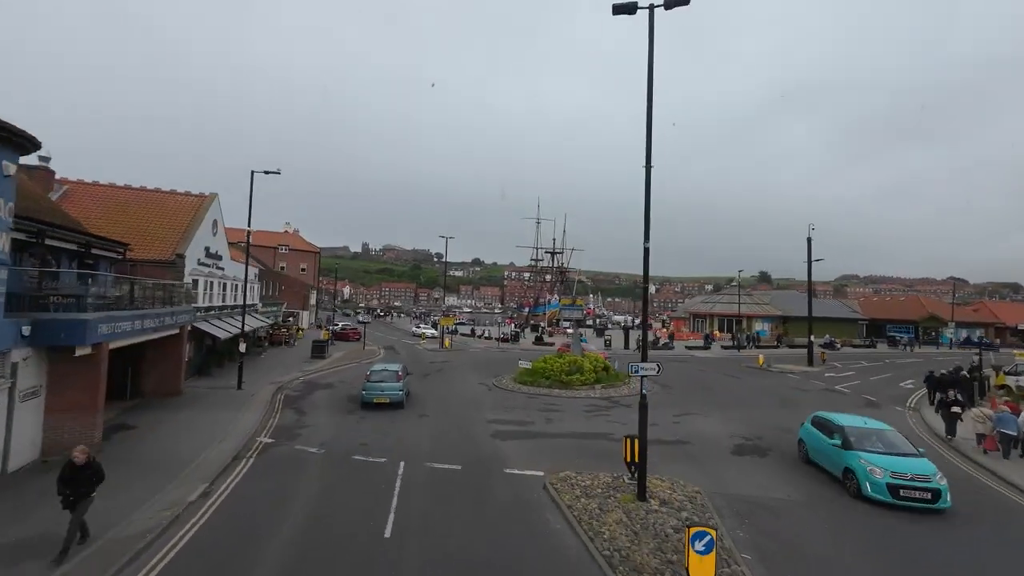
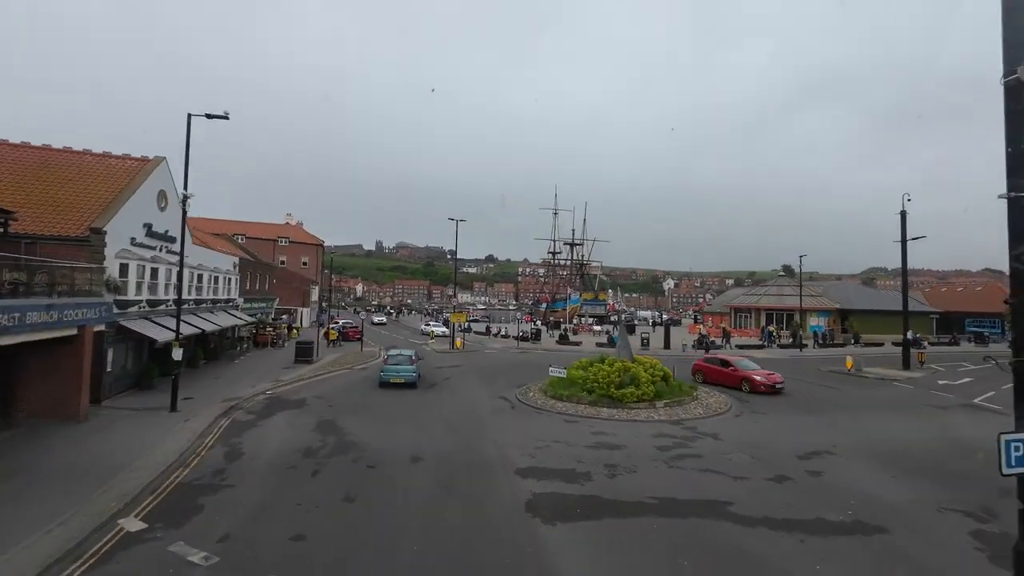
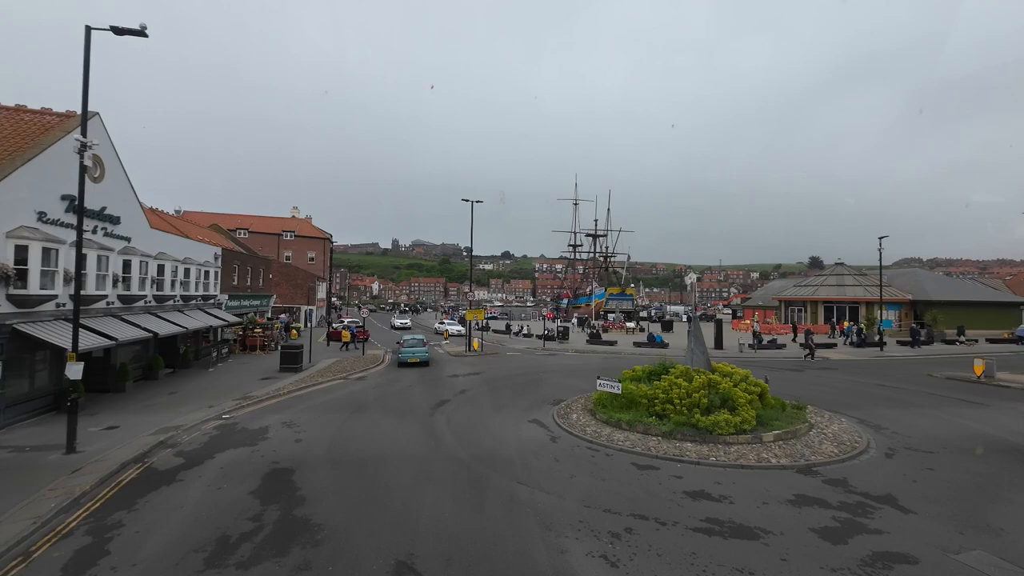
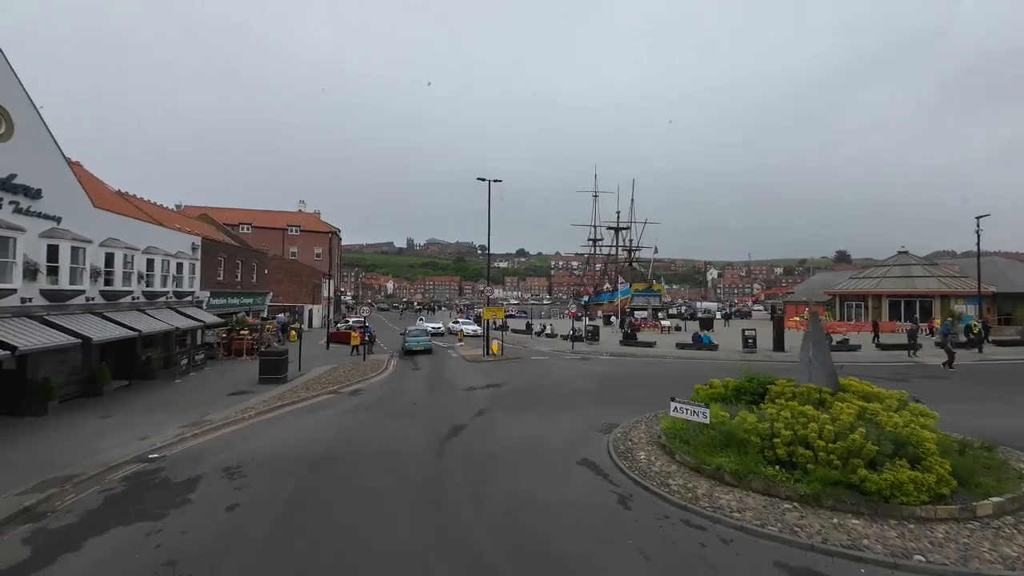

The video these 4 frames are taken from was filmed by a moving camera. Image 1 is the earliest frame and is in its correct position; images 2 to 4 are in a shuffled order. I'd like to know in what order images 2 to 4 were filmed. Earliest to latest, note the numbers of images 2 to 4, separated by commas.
2, 3, 4
